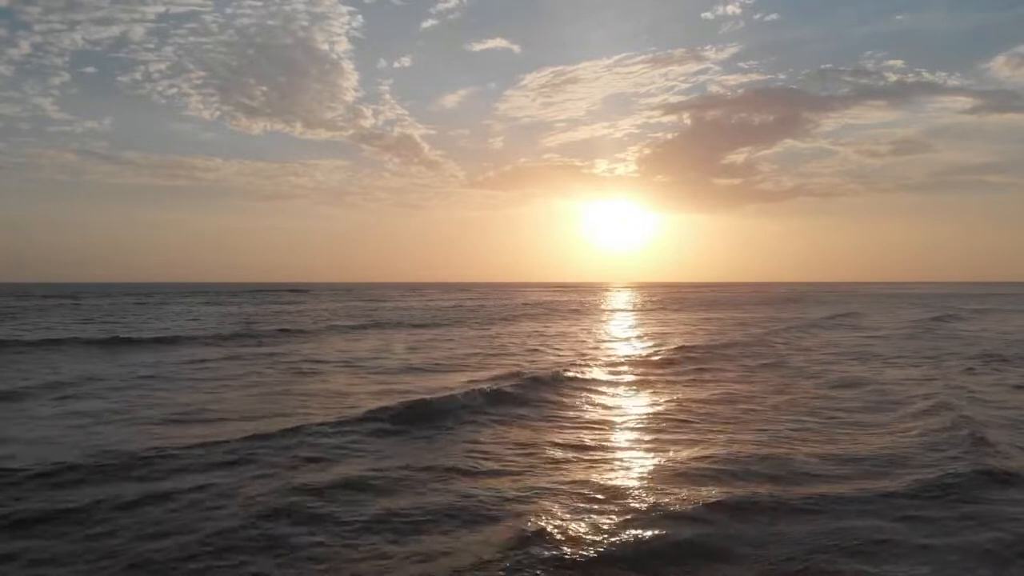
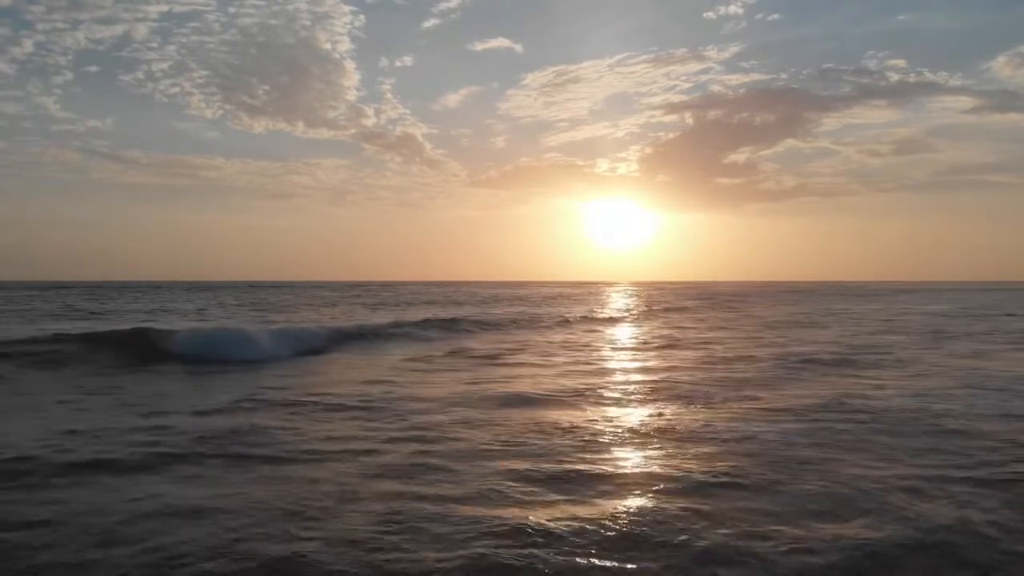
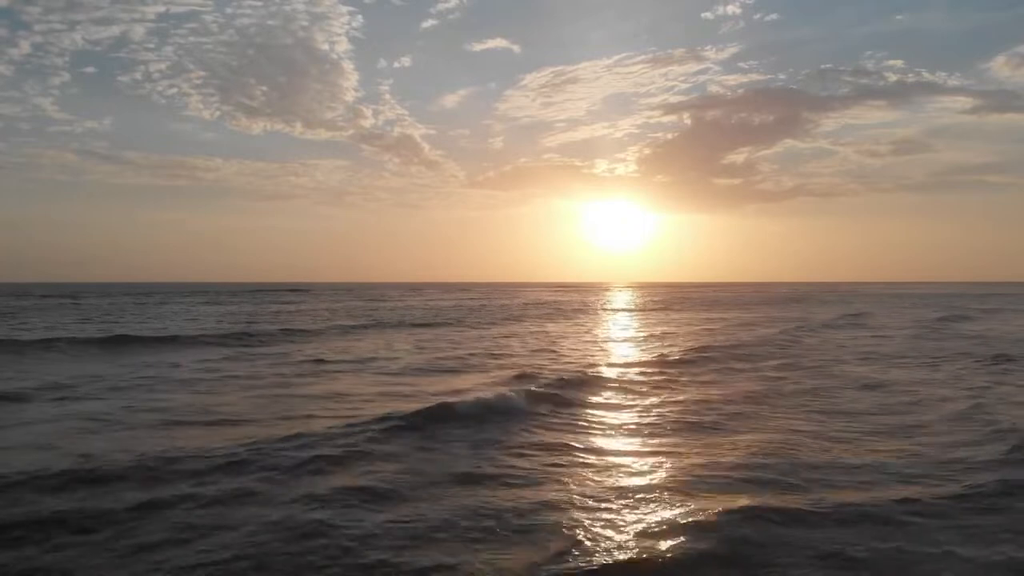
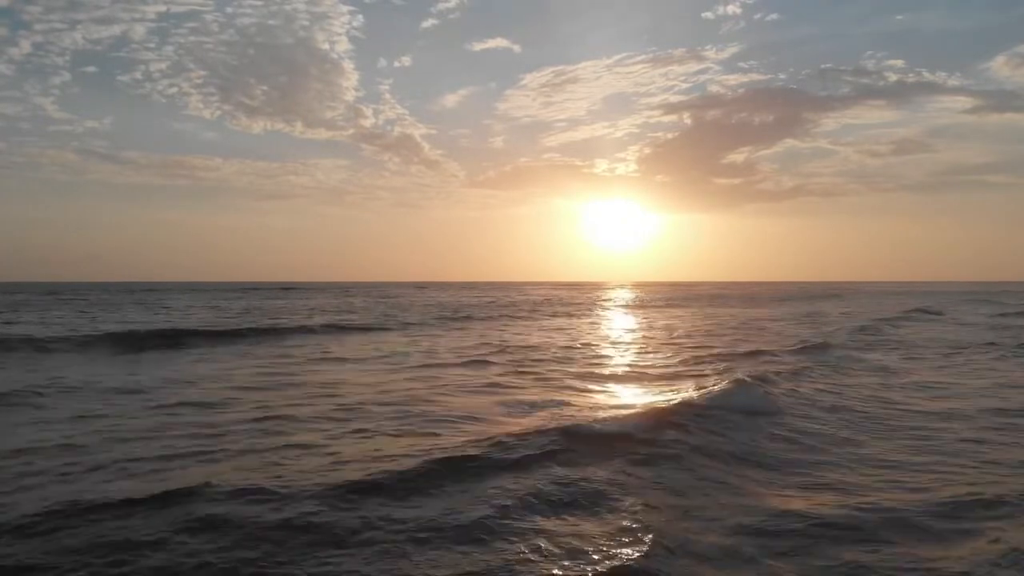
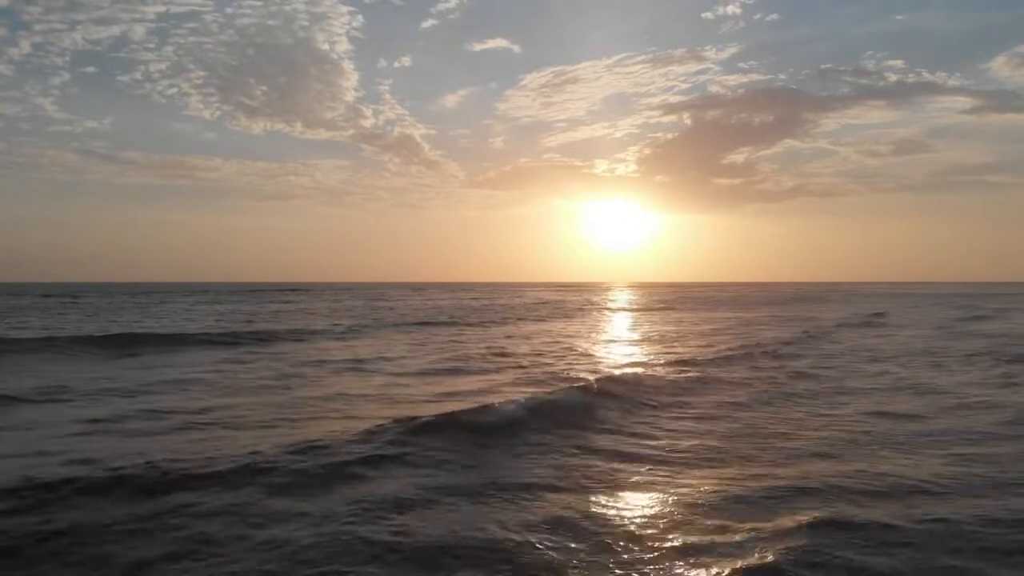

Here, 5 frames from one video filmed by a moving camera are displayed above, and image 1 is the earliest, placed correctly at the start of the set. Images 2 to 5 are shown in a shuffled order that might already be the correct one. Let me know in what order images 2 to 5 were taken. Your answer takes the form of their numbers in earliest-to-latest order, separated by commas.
3, 5, 4, 2
